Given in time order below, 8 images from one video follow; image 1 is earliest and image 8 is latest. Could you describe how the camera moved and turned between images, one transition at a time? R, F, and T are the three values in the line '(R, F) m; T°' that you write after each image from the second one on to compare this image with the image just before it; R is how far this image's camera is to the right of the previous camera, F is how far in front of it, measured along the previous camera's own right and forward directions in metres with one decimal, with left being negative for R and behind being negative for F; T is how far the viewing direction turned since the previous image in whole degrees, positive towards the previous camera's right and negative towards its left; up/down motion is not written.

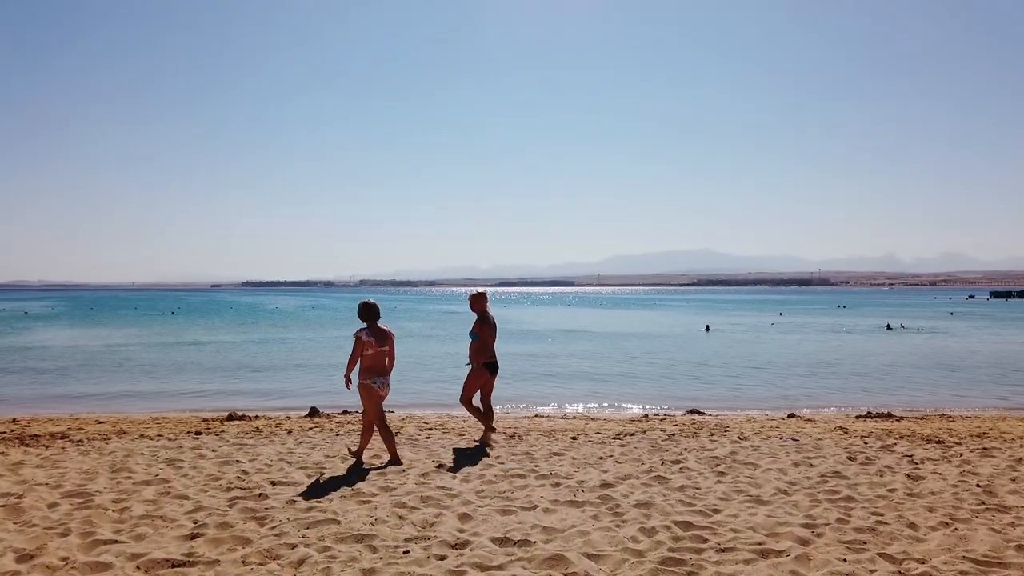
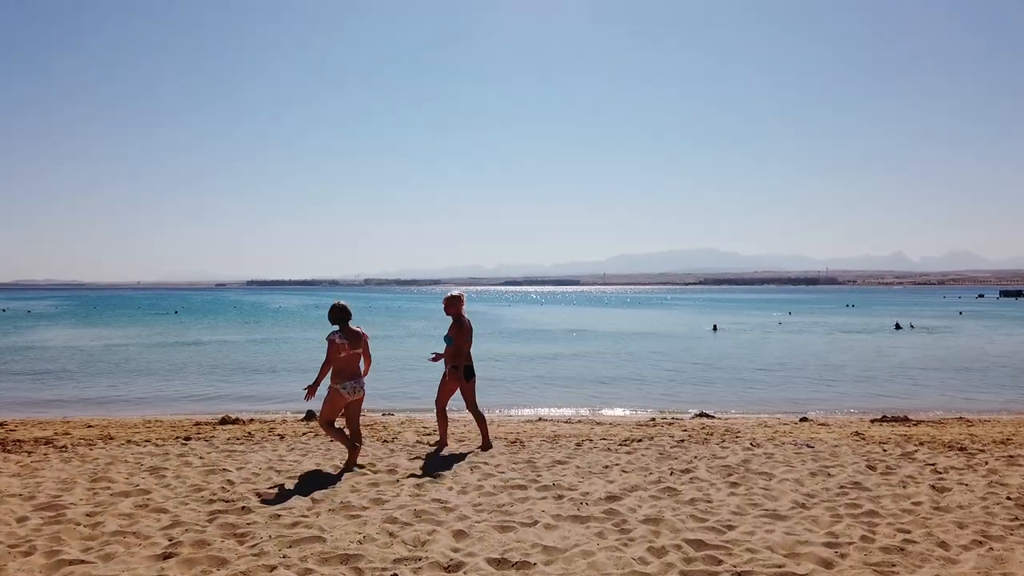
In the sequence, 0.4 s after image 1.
(0.0, +0.4) m; 0°
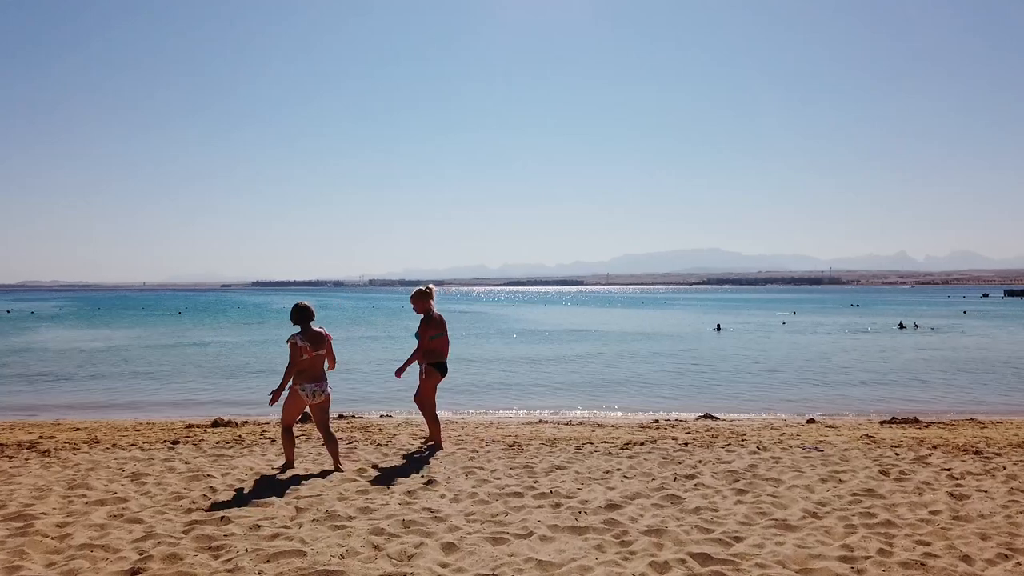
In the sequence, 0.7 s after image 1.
(+0.1, +0.3) m; 0°
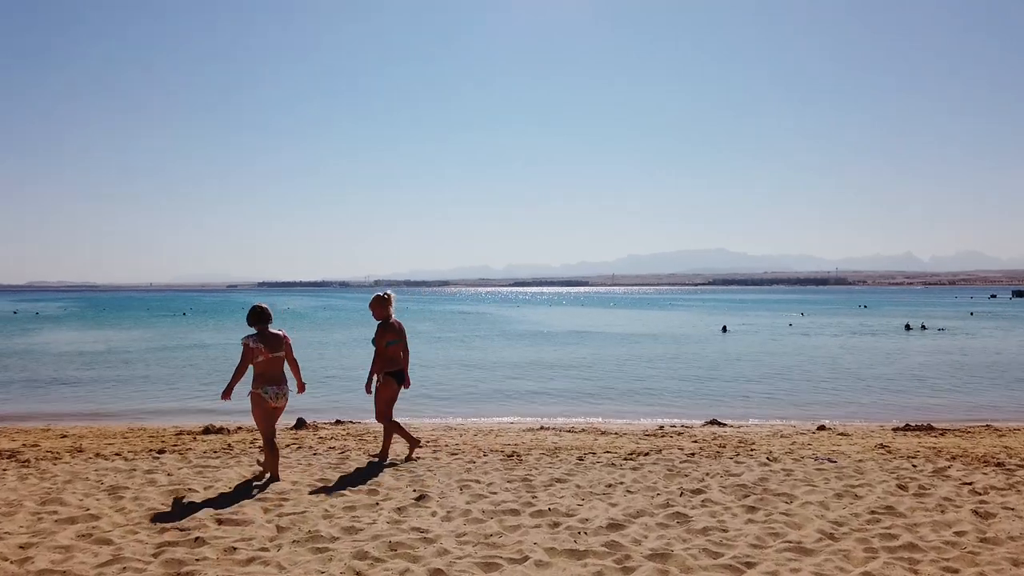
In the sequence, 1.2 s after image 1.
(+0.1, +0.4) m; 0°
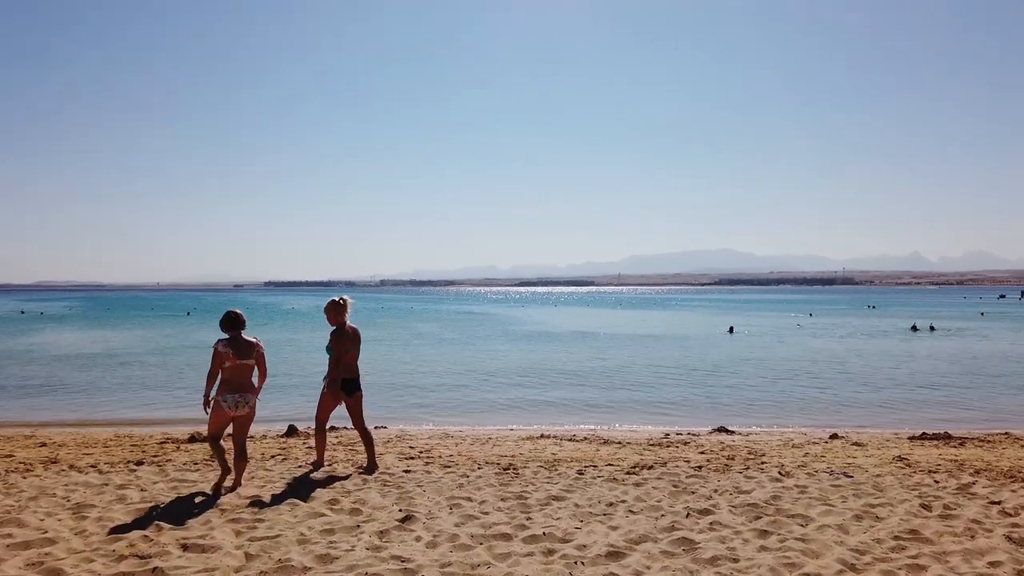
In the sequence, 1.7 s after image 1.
(+0.1, +0.5) m; 0°
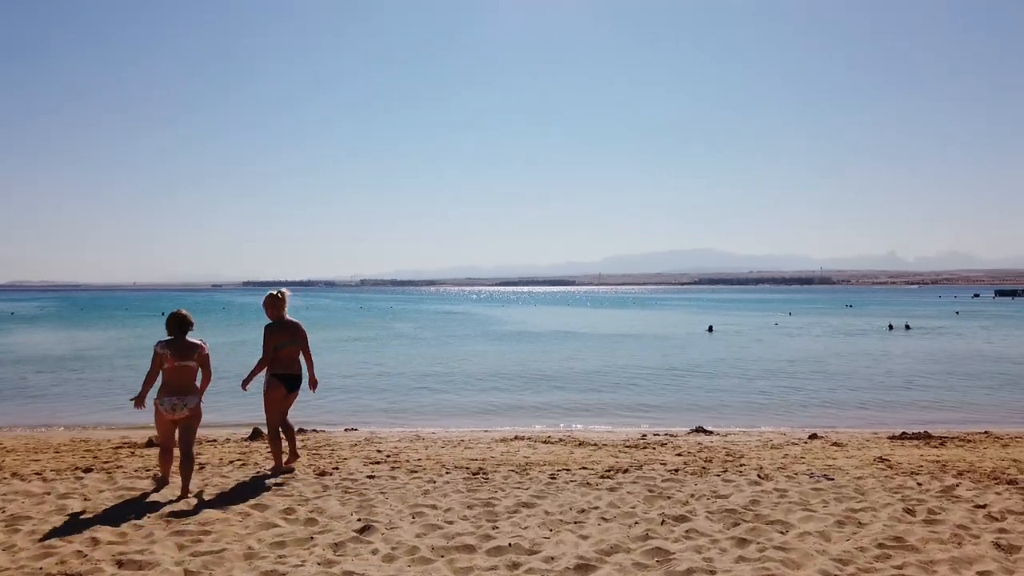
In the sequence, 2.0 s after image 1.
(+0.1, +0.4) m; +1°
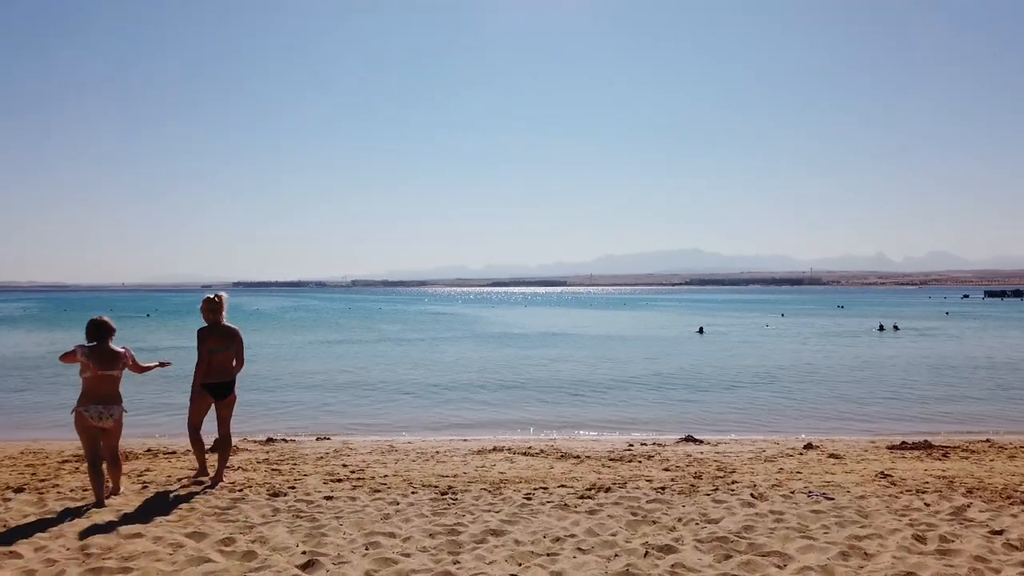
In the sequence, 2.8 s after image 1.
(+0.2, +0.7) m; +1°
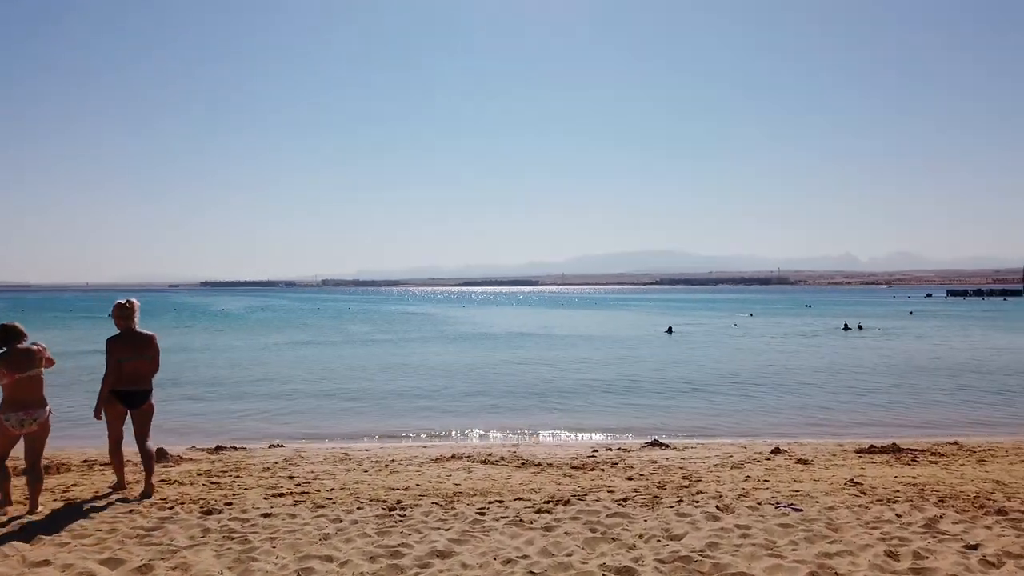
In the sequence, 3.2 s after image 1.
(+0.2, +0.4) m; +2°
